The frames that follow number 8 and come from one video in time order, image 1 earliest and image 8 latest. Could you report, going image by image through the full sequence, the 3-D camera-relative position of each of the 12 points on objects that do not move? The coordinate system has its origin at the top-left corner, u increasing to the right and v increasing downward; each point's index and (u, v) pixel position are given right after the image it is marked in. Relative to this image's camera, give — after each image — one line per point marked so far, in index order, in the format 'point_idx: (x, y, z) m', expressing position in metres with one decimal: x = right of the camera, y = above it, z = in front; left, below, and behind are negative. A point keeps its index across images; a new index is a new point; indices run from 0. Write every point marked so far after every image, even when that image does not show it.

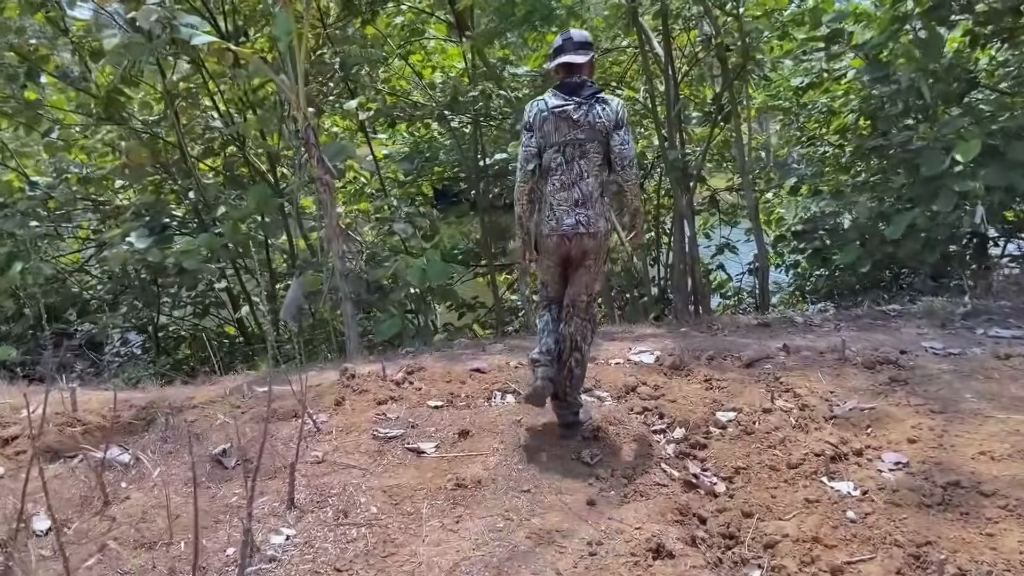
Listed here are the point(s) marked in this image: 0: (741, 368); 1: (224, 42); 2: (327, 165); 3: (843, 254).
0: (+0.8, -0.3, +2.8) m
1: (-1.1, +0.9, +3.2) m
2: (-0.7, +0.5, +3.4) m
3: (+1.5, +0.2, +3.8) m
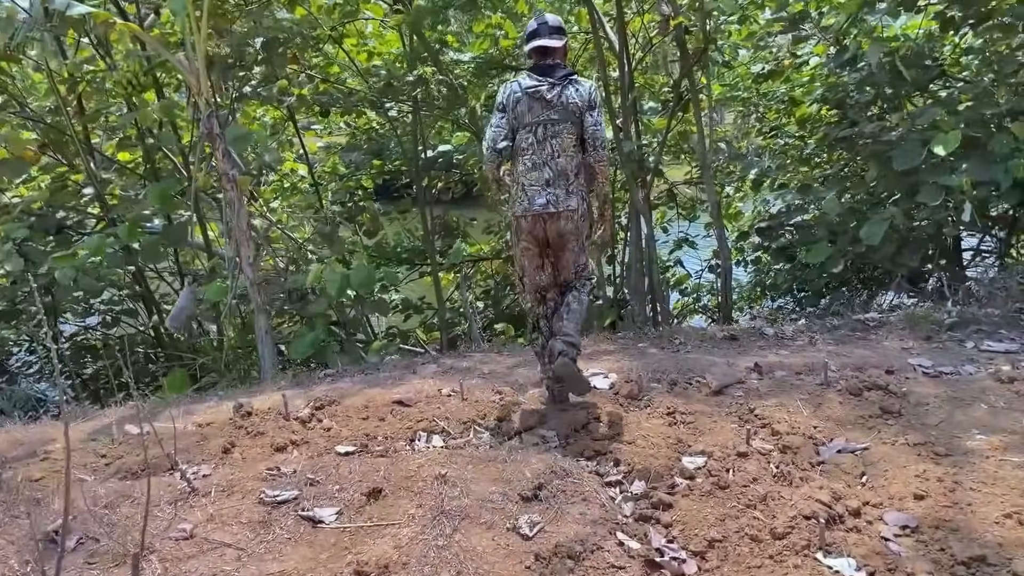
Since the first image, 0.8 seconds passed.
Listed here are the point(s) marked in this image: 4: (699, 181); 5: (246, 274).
0: (+0.6, -0.3, +2.4) m
1: (-1.3, +0.9, +2.8) m
2: (-1.0, +0.5, +2.9) m
3: (+1.2, +0.2, +3.5) m
4: (+1.1, +0.7, +5.2) m
5: (-0.9, +0.1, +3.0) m
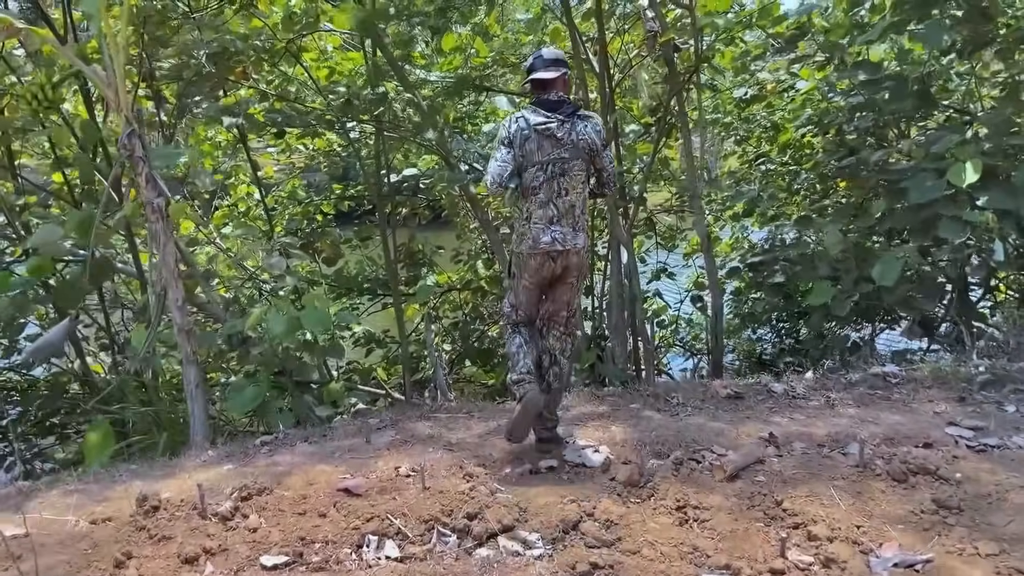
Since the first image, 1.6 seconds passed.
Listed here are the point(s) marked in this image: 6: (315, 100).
0: (+0.5, -0.5, +2.1) m
1: (-1.4, +0.8, +2.4) m
2: (-1.0, +0.3, +2.5) m
3: (+1.1, 0.0, +3.2) m
4: (+1.0, +0.5, +4.9) m
5: (-1.0, -0.1, +2.6) m
6: (-1.0, +1.0, +4.3) m
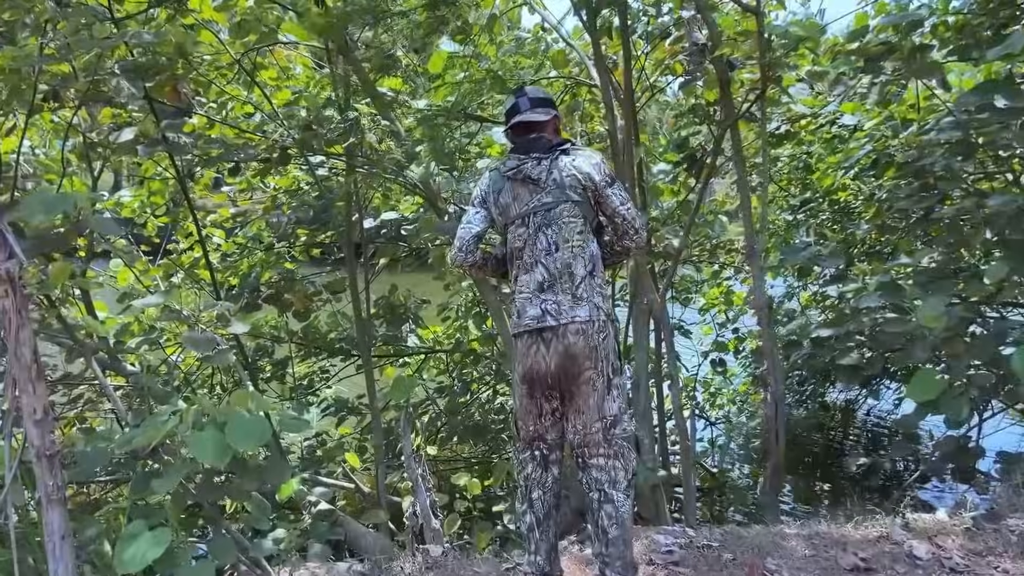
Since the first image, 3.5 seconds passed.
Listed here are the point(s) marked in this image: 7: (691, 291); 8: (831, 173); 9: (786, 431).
0: (+0.5, -0.7, +1.3) m
1: (-1.4, +0.6, +1.6) m
2: (-1.0, +0.1, +1.7) m
3: (+1.2, -0.3, +2.4) m
4: (+1.0, +0.1, +4.2) m
5: (-1.0, -0.3, +1.7) m
6: (-1.0, +0.7, +3.5) m
7: (+1.0, 0.0, +4.6) m
8: (+1.5, +0.5, +3.9) m
9: (+0.9, -0.5, +2.9) m
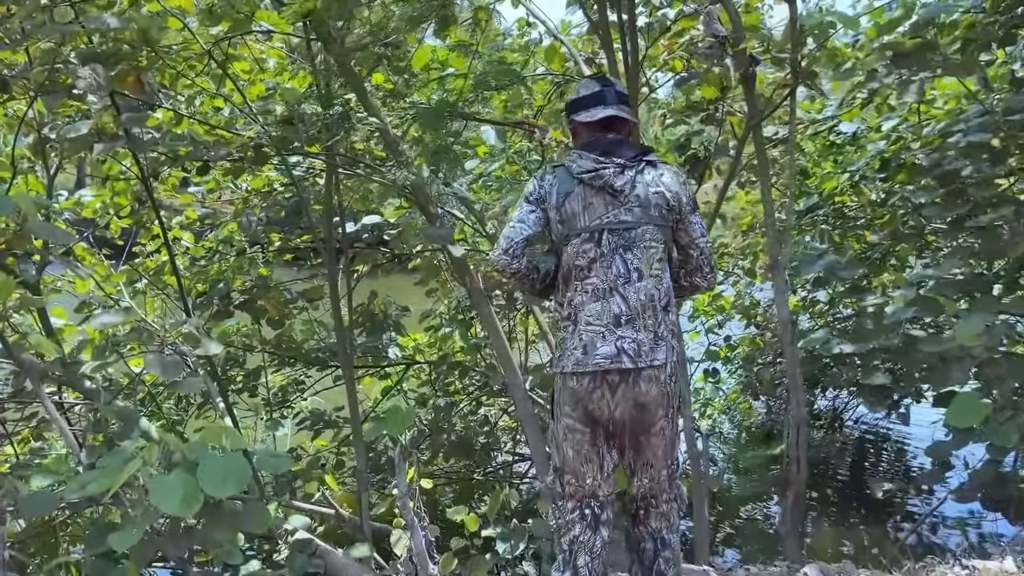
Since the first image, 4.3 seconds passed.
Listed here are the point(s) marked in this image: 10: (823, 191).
0: (+0.6, -0.7, +1.0) m
1: (-1.3, +0.5, +1.3) m
2: (-1.0, +0.1, +1.5) m
3: (+1.2, -0.3, +2.2) m
4: (+0.9, +0.1, +3.9) m
5: (-1.0, -0.3, +1.5) m
6: (-1.0, +0.6, +3.3) m
7: (+0.9, -0.1, +4.3) m
8: (+1.4, +0.5, +3.7) m
9: (+0.9, -0.5, +2.7) m
10: (+1.4, +0.4, +3.6) m
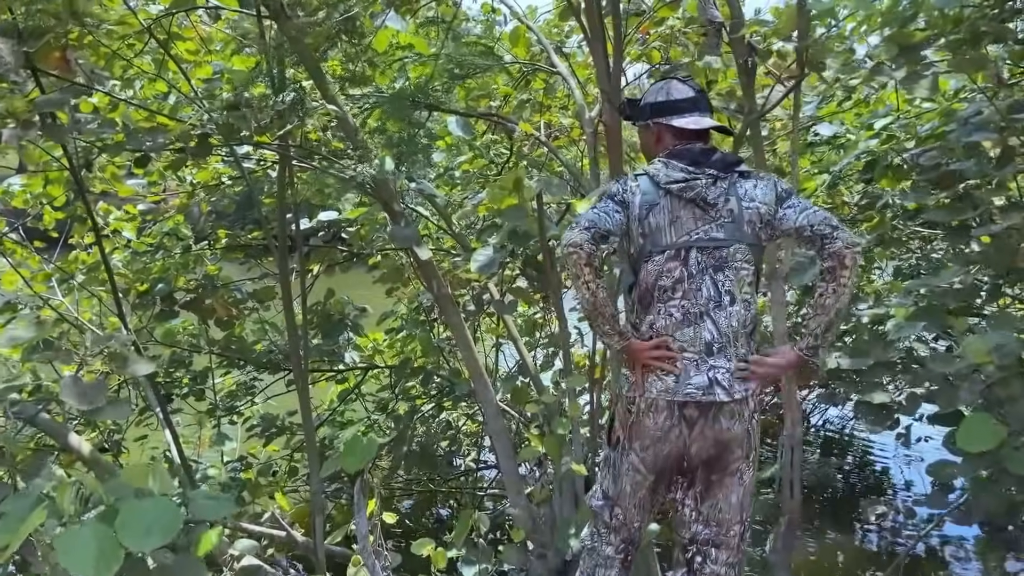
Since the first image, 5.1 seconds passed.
0: (+0.6, -0.8, +0.8) m
1: (-1.3, +0.5, +1.0) m
2: (-1.0, 0.0, +1.2) m
3: (+1.1, -0.4, +2.0) m
4: (+0.8, +0.1, +3.7) m
5: (-1.0, -0.4, +1.2) m
6: (-1.1, +0.6, +3.0) m
7: (+0.8, -0.1, +4.1) m
8: (+1.3, +0.5, +3.5) m
9: (+0.8, -0.6, +2.5) m
10: (+1.3, +0.4, +3.5) m
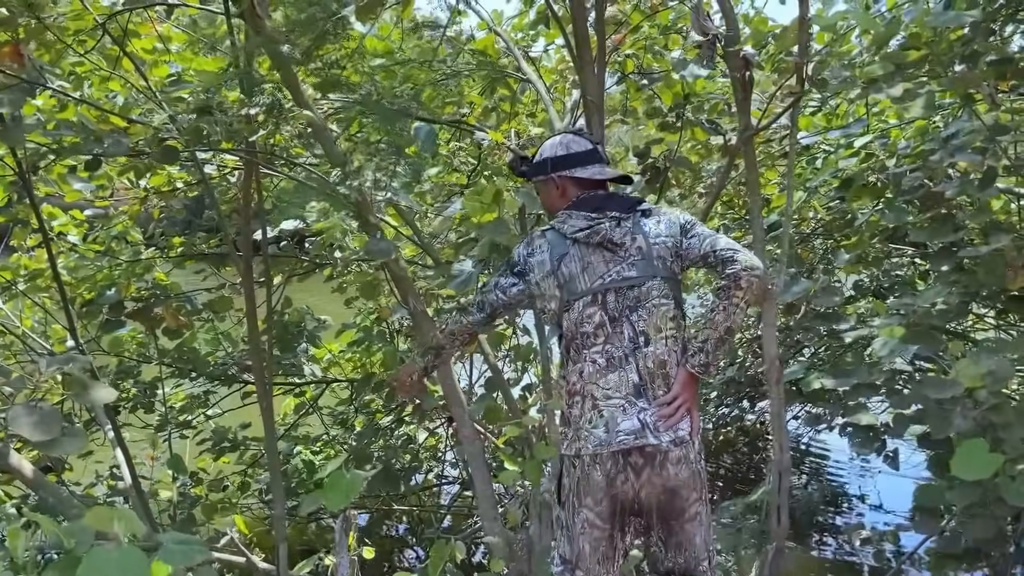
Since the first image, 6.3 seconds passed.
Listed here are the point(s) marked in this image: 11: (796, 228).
0: (+0.6, -0.8, +0.8) m
1: (-1.3, +0.5, +0.8) m
2: (-1.0, 0.0, +1.0) m
3: (+1.1, -0.4, +2.0) m
4: (+0.6, 0.0, +3.7) m
5: (-0.9, -0.4, +1.0) m
6: (-1.2, +0.6, +2.8) m
7: (+0.6, -0.1, +4.1) m
8: (+1.2, +0.4, +3.5) m
9: (+0.8, -0.6, +2.4) m
10: (+1.2, +0.3, +3.4) m
11: (+1.2, +0.2, +3.4) m
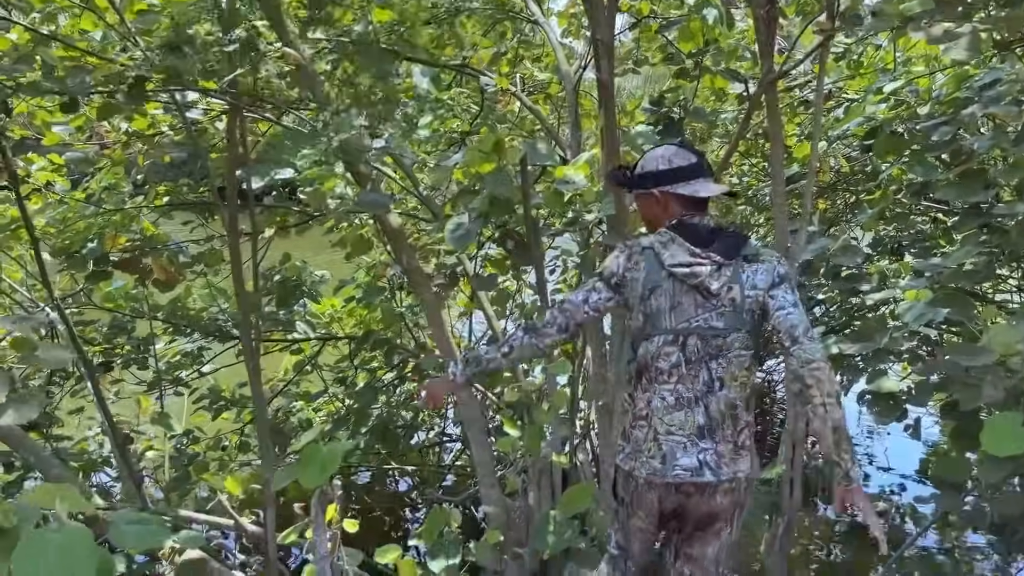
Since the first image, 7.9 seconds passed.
0: (+0.6, -0.8, +0.6) m
1: (-1.3, +0.5, +0.7) m
2: (-1.0, +0.1, +0.9) m
3: (+1.1, -0.3, +1.9) m
4: (+0.7, +0.2, +3.5) m
5: (-1.0, -0.3, +0.9) m
6: (-1.2, +0.7, +2.6) m
7: (+0.6, +0.1, +3.9) m
8: (+1.2, +0.6, +3.3) m
9: (+0.8, -0.5, +2.3) m
10: (+1.2, +0.5, +3.3) m
11: (+1.2, +0.4, +3.2) m
